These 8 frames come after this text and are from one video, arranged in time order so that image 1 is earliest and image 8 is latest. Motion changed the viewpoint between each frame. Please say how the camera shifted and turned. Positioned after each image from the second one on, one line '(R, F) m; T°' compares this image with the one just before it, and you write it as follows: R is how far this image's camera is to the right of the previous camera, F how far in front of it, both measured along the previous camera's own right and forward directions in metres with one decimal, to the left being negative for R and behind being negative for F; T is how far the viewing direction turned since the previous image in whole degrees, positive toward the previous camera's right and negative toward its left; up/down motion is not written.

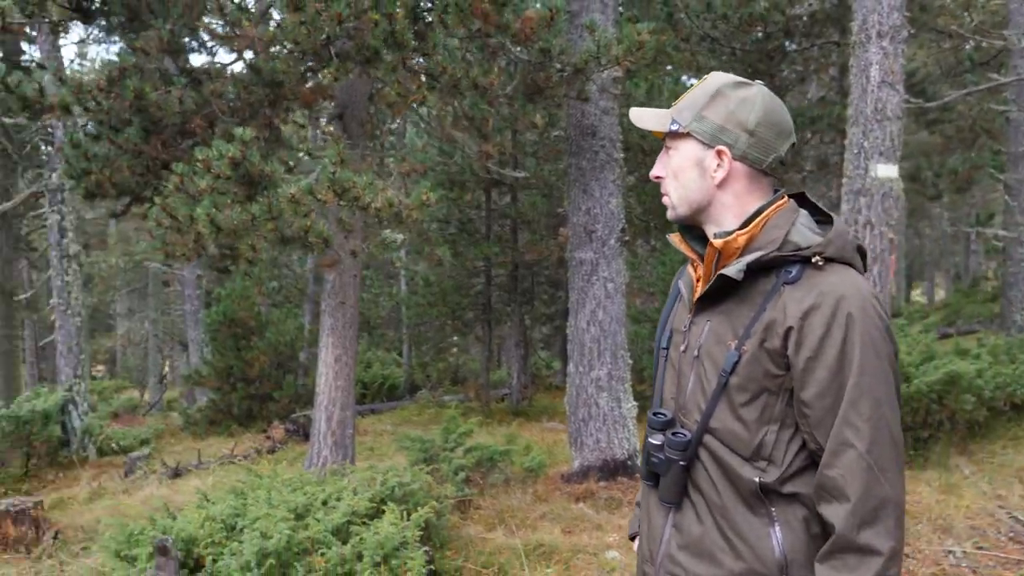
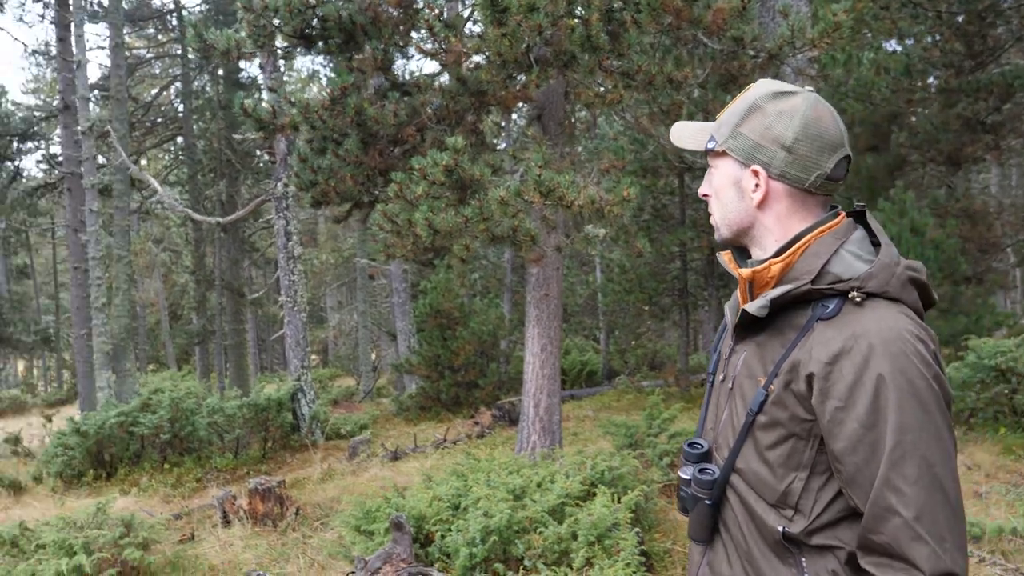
(-0.9, -0.2) m; -8°
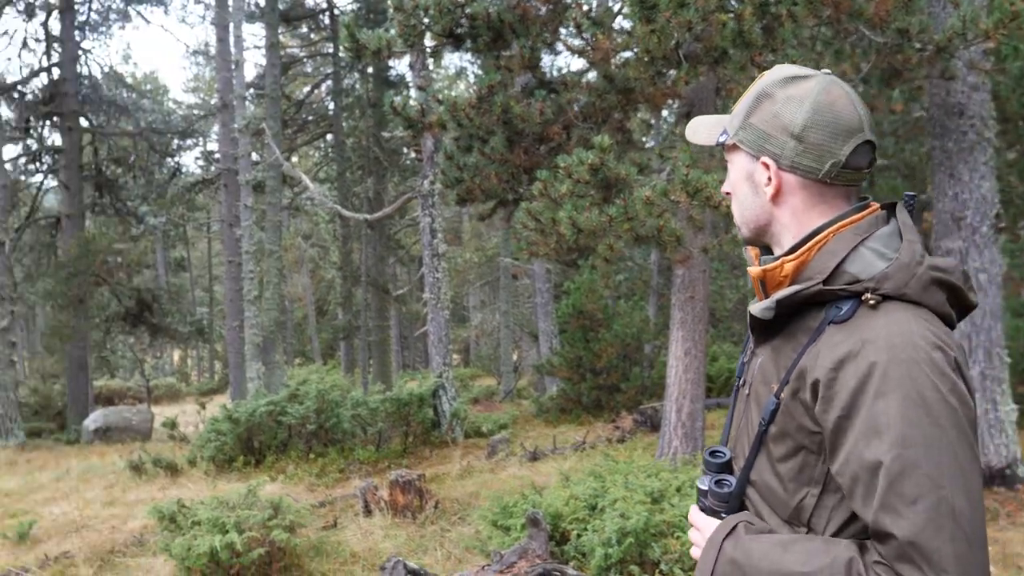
(-0.6, 0.0) m; -6°
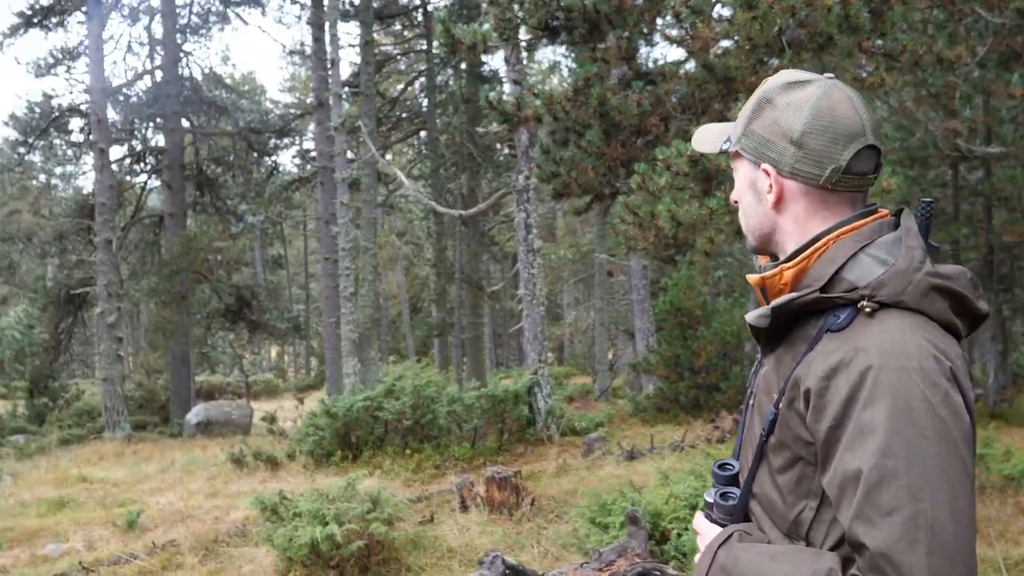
(-0.4, +0.1) m; -4°
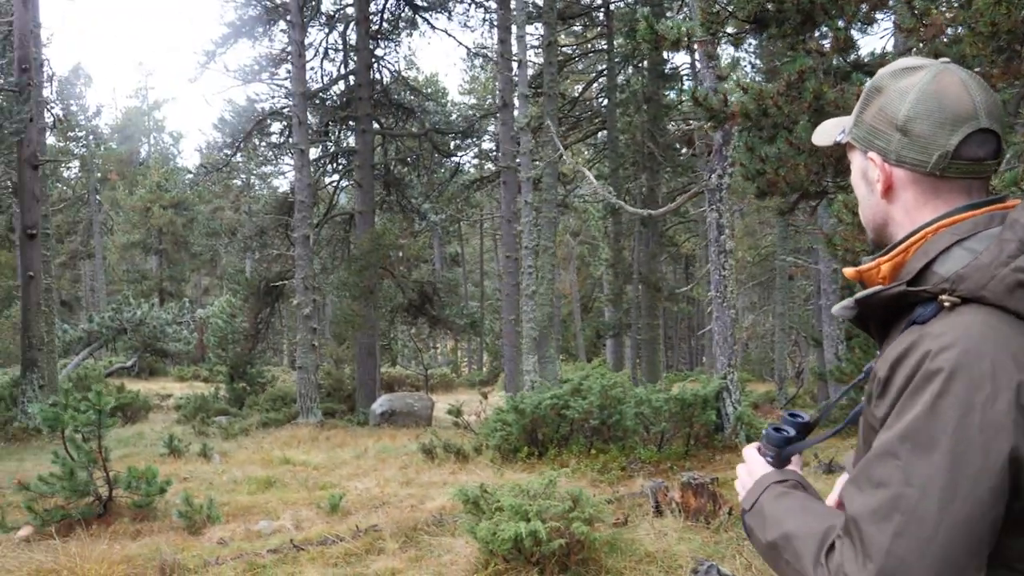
(-0.8, -0.1) m; -7°
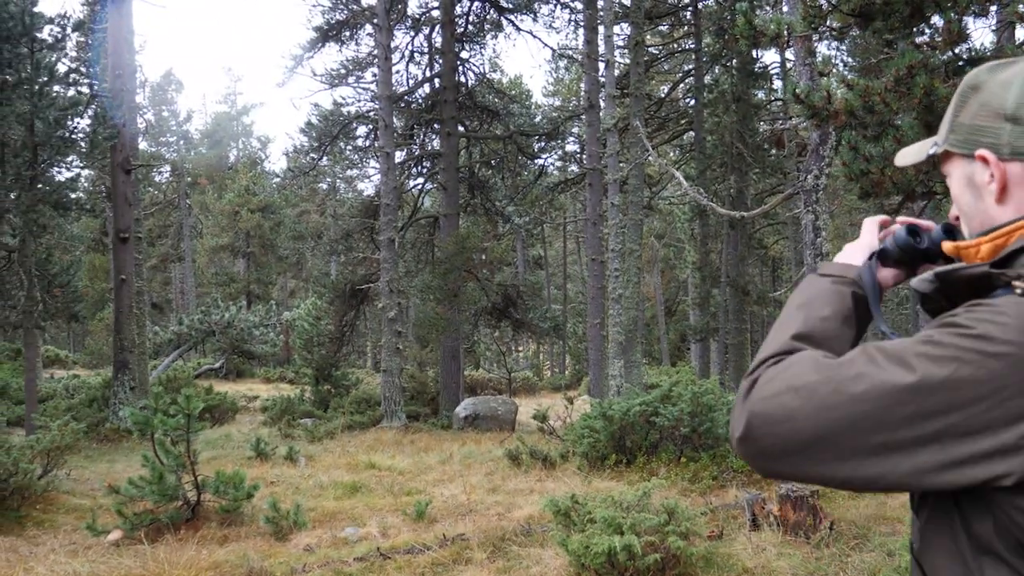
(-0.3, +0.1) m; -4°
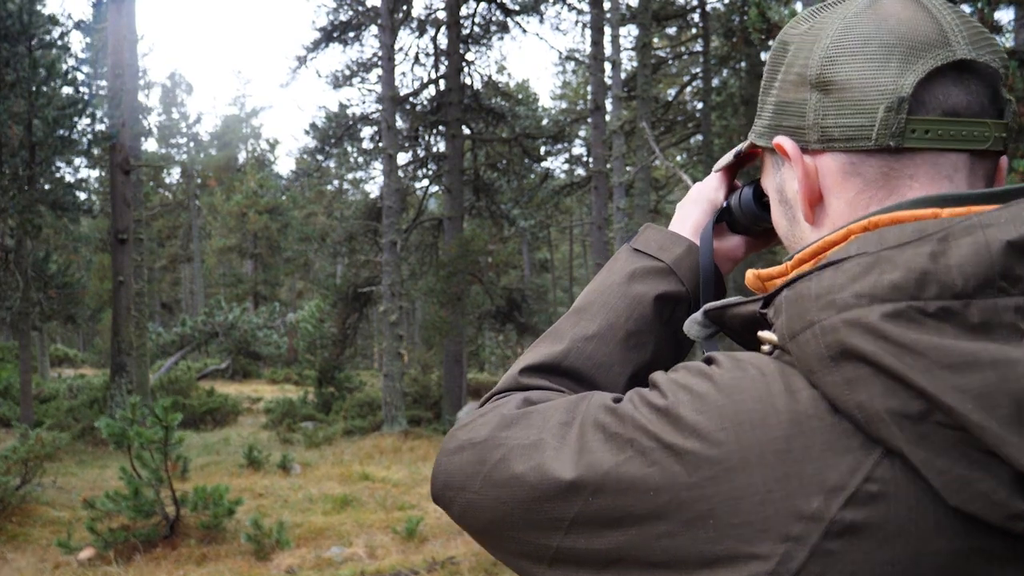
(+0.1, +0.1) m; -1°
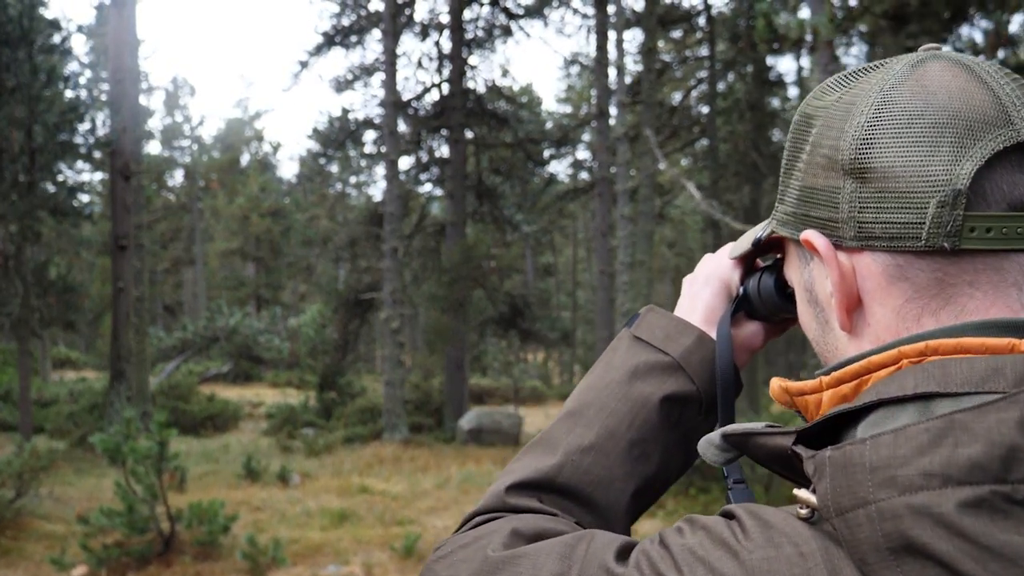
(0.0, +0.1) m; 0°
